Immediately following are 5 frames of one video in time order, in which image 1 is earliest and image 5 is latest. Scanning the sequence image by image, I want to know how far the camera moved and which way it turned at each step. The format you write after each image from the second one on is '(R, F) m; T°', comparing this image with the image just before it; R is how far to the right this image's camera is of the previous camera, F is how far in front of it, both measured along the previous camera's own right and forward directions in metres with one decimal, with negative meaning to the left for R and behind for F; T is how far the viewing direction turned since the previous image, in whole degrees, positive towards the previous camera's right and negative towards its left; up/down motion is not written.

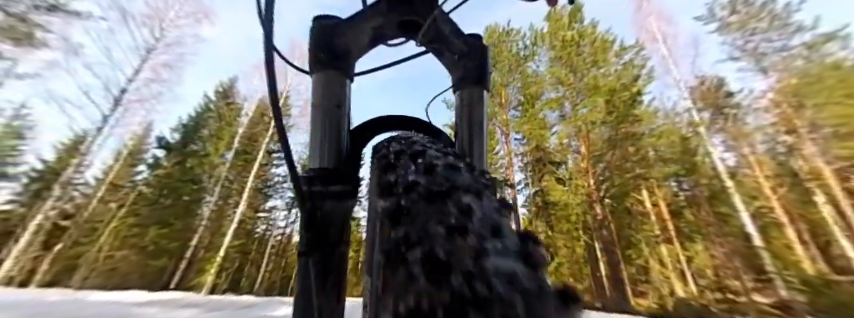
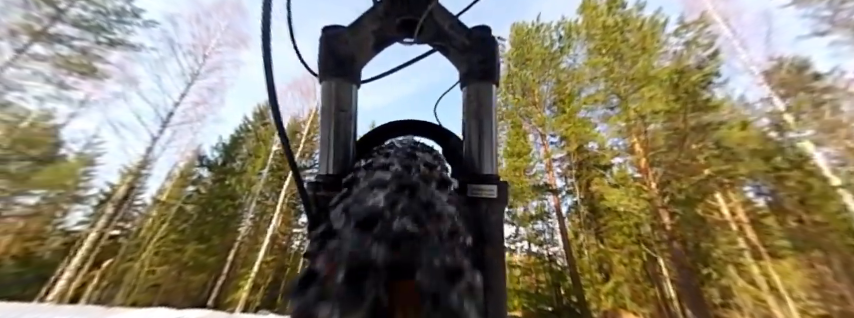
(0.0, +0.7) m; -6°
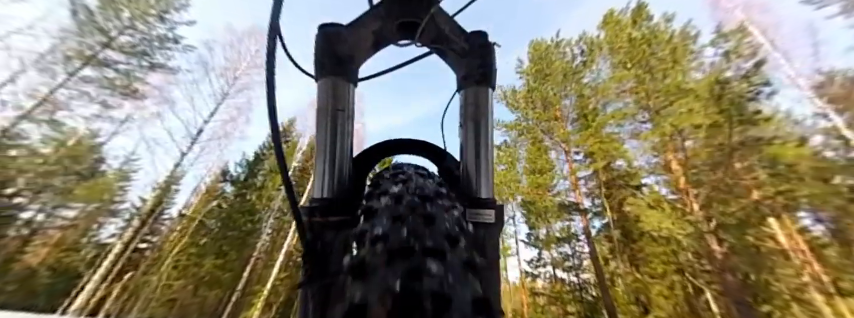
(0.0, +0.3) m; -4°
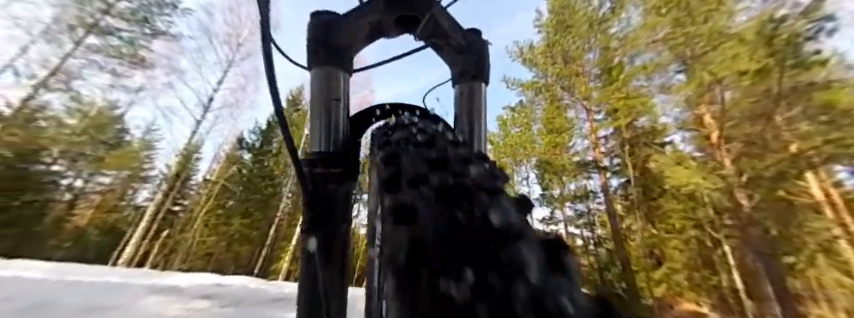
(-0.1, +0.1) m; -2°
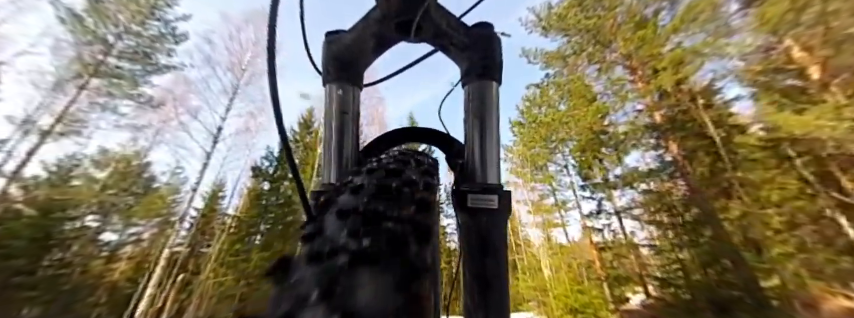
(-0.1, +1.2) m; -3°
